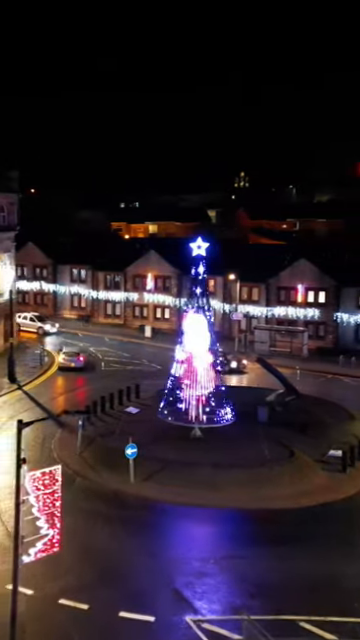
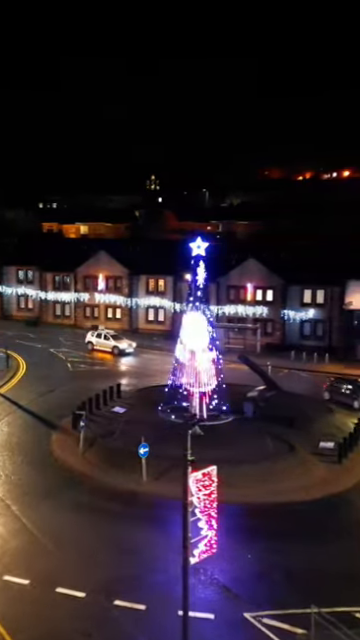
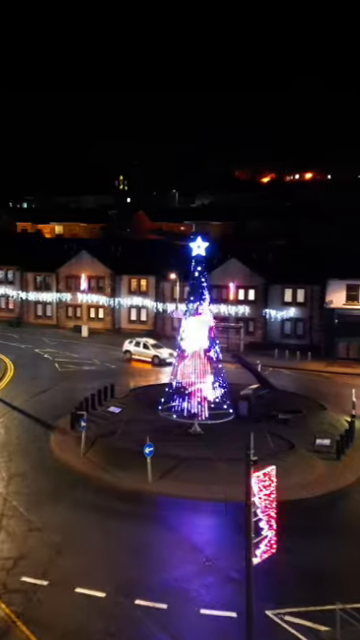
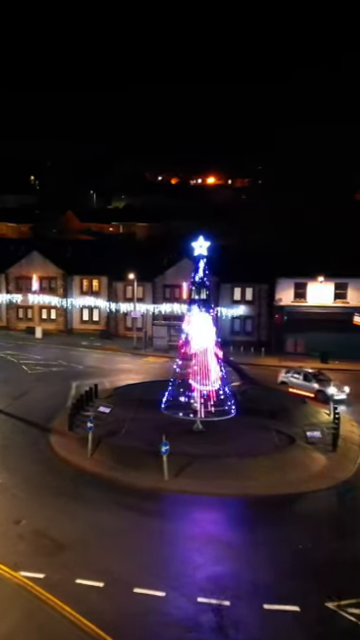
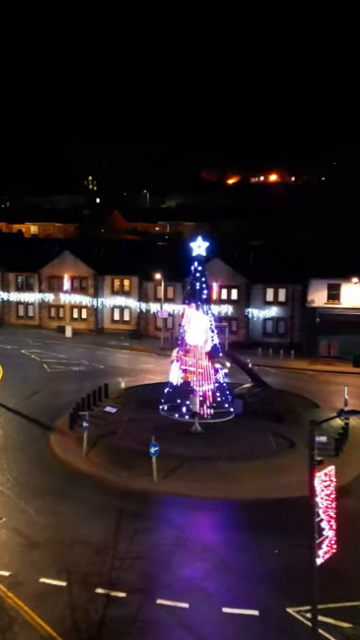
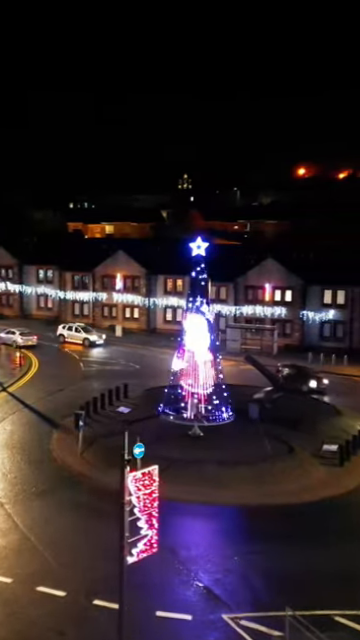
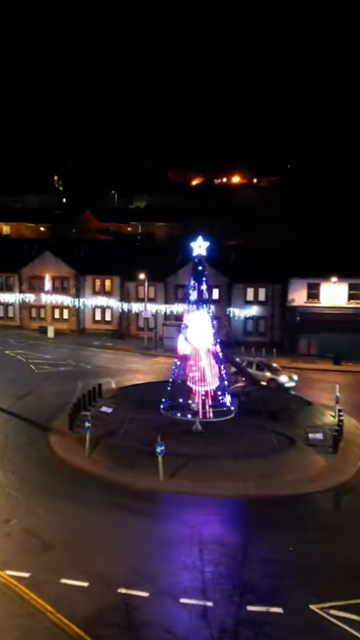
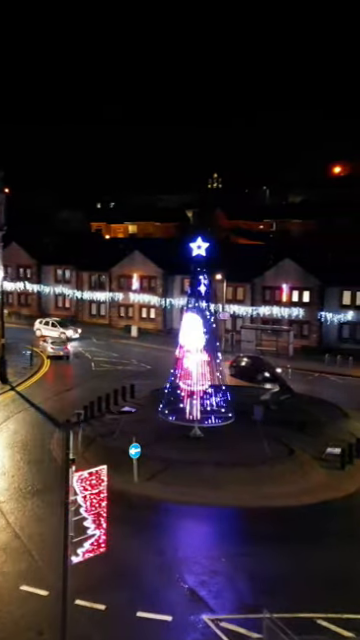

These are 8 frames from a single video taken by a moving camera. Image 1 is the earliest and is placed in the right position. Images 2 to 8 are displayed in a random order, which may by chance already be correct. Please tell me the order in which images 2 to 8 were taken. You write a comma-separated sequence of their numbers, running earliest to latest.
8, 6, 2, 3, 5, 7, 4
